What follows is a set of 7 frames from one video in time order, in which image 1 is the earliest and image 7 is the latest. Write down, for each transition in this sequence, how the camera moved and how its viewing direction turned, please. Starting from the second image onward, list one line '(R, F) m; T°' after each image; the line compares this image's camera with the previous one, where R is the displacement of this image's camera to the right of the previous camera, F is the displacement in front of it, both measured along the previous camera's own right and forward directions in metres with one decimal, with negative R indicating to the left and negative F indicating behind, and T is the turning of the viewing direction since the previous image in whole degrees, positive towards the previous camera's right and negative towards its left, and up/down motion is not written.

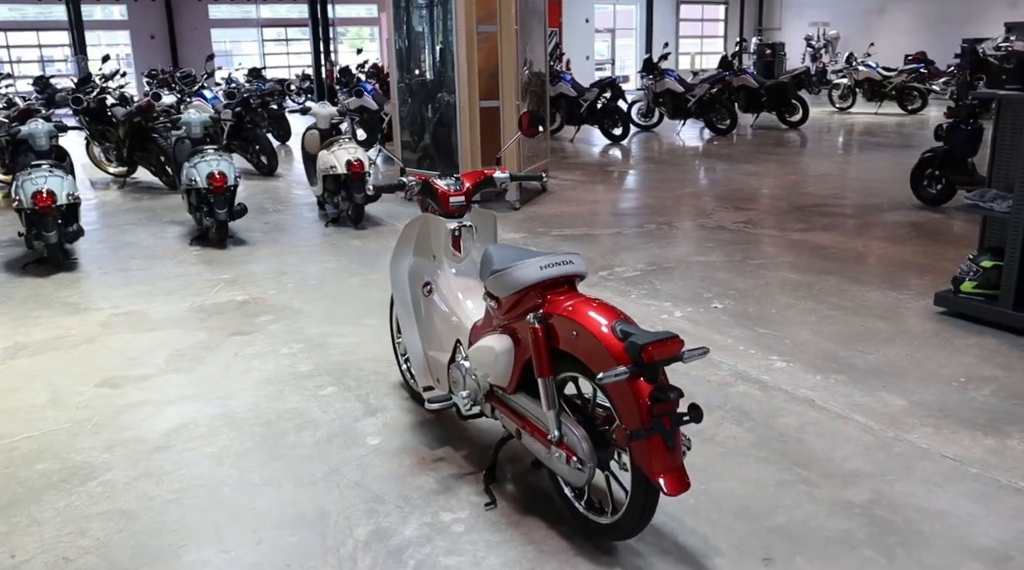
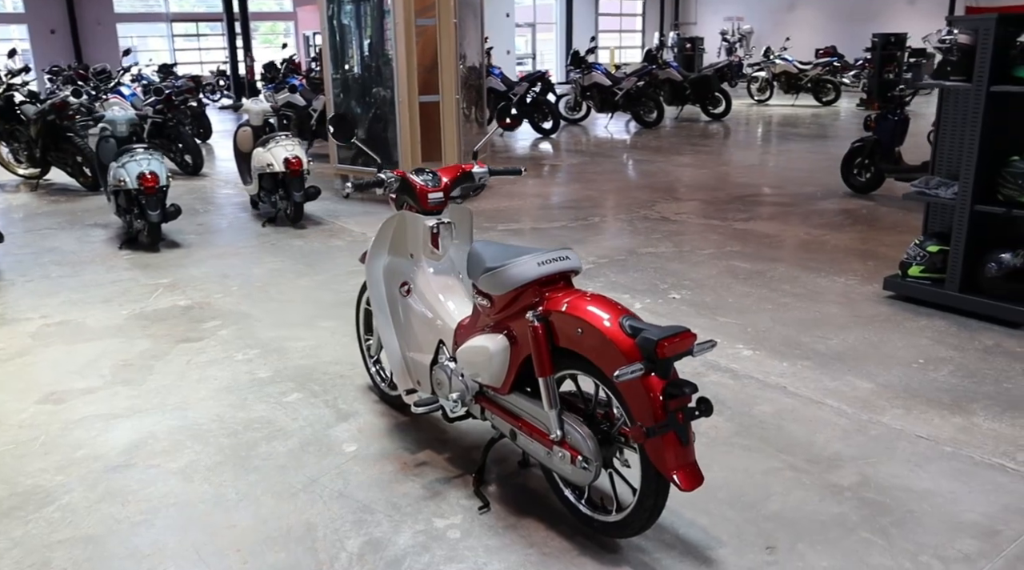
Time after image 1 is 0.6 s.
(-0.2, +0.1) m; +5°
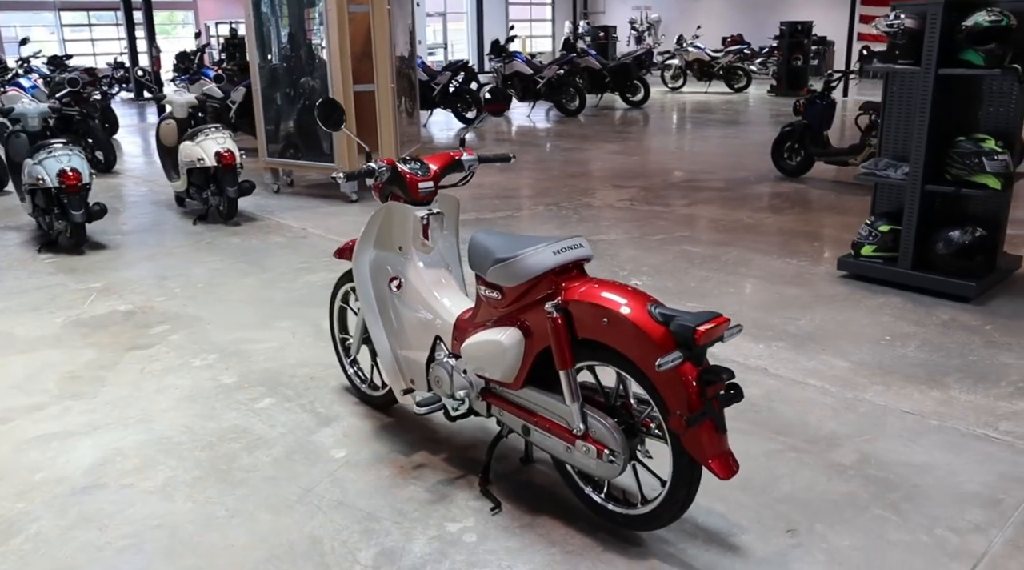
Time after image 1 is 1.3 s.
(-0.3, +0.1) m; +6°
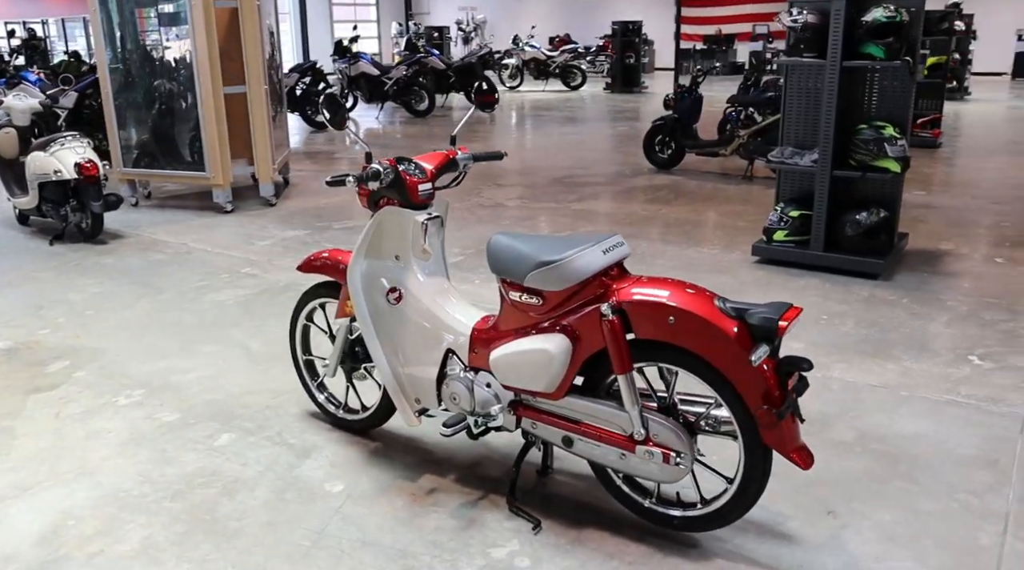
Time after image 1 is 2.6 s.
(-0.5, +0.2) m; +12°
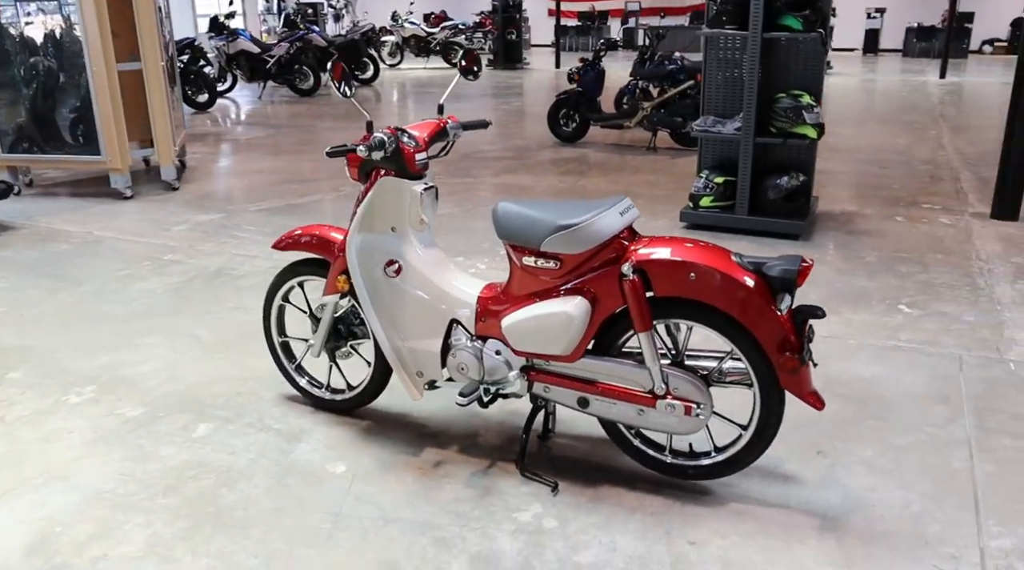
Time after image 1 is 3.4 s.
(-0.3, 0.0) m; +9°
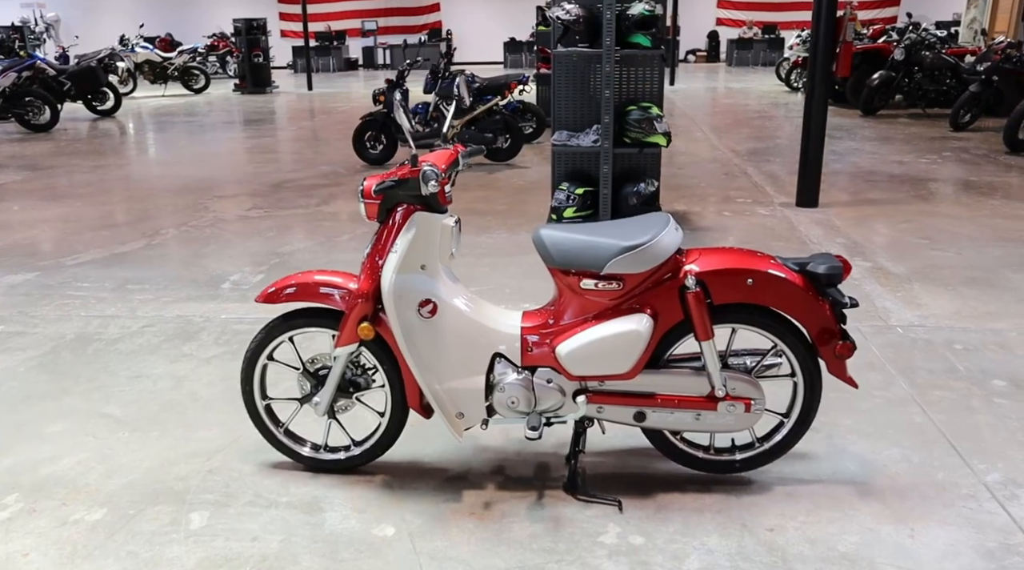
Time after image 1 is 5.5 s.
(-0.8, +0.2) m; +18°
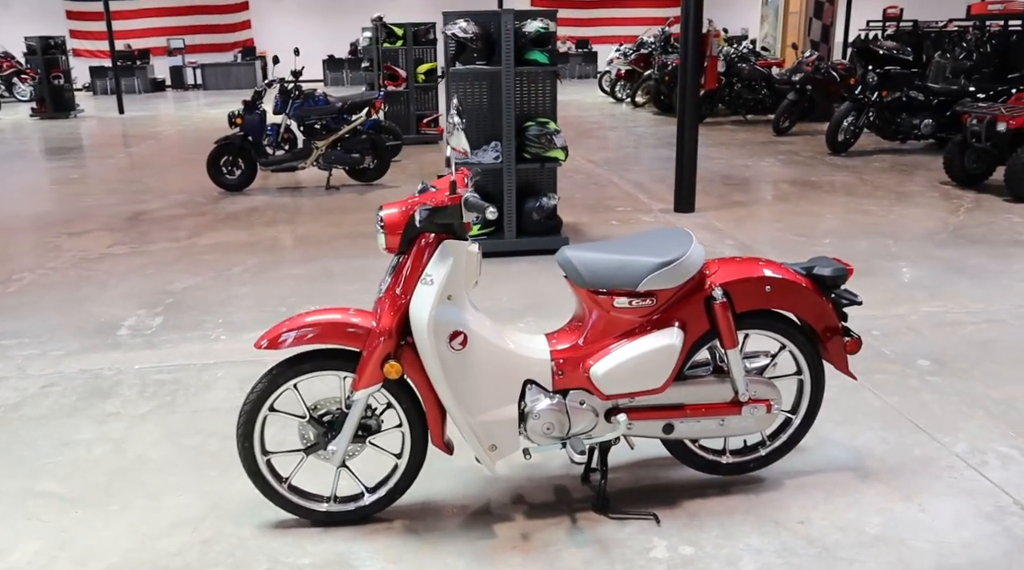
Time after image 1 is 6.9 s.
(-0.5, +0.1) m; +13°
